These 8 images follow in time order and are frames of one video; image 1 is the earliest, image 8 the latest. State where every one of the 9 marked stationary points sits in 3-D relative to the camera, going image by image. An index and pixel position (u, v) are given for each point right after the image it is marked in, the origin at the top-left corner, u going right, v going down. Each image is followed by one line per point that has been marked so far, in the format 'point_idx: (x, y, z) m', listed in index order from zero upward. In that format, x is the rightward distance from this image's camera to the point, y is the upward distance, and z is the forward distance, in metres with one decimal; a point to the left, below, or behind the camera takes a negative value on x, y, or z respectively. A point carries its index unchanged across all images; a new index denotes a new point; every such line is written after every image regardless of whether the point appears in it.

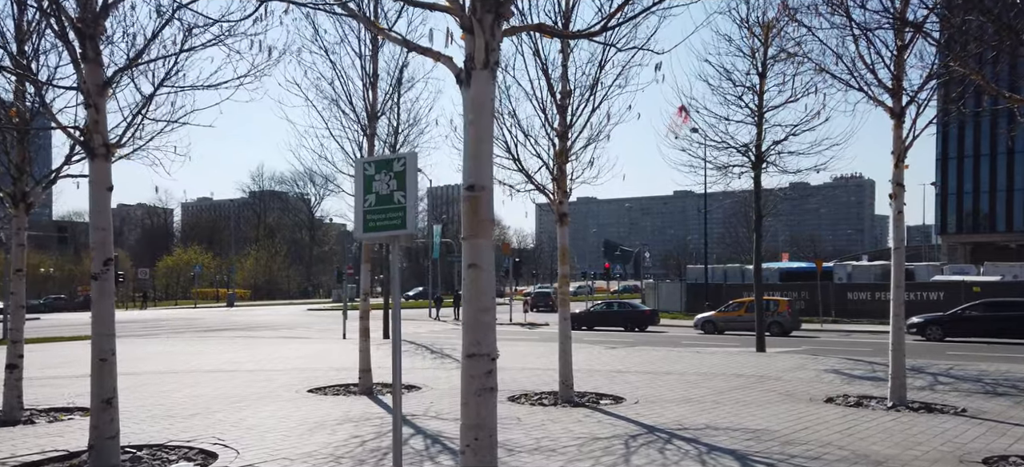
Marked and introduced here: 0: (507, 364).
0: (-0.1, -2.3, +16.0) m
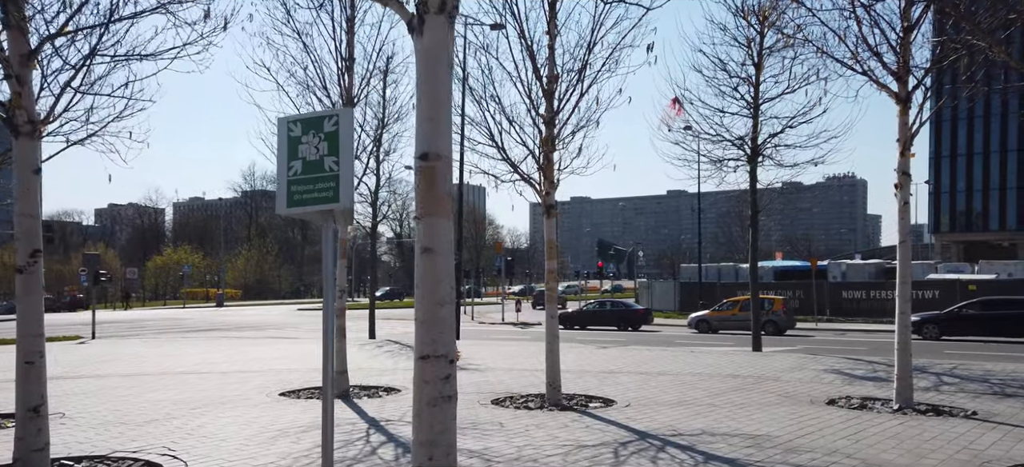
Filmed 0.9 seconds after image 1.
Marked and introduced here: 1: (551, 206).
0: (-0.3, -2.3, +15.4) m
1: (+0.5, +0.3, +10.5) m
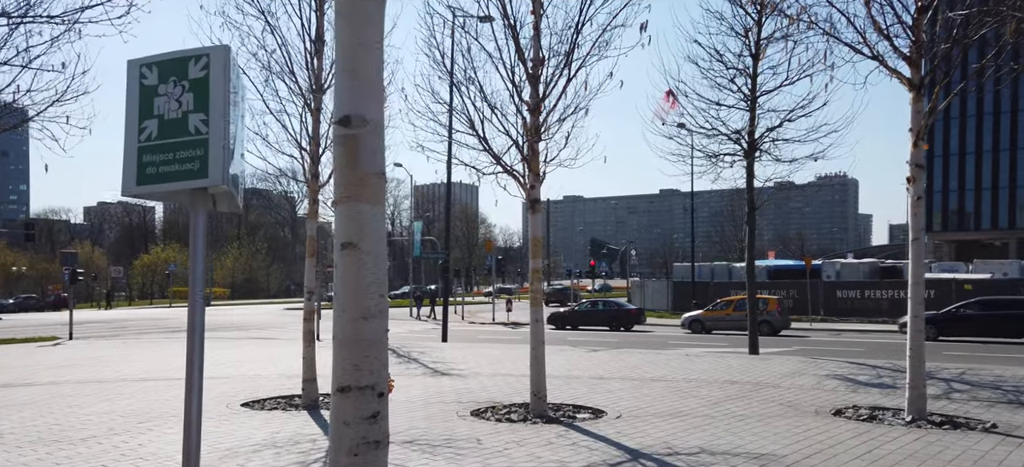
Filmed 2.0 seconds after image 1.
0: (-0.5, -2.2, +14.6) m
1: (+0.3, +0.4, +9.7) m
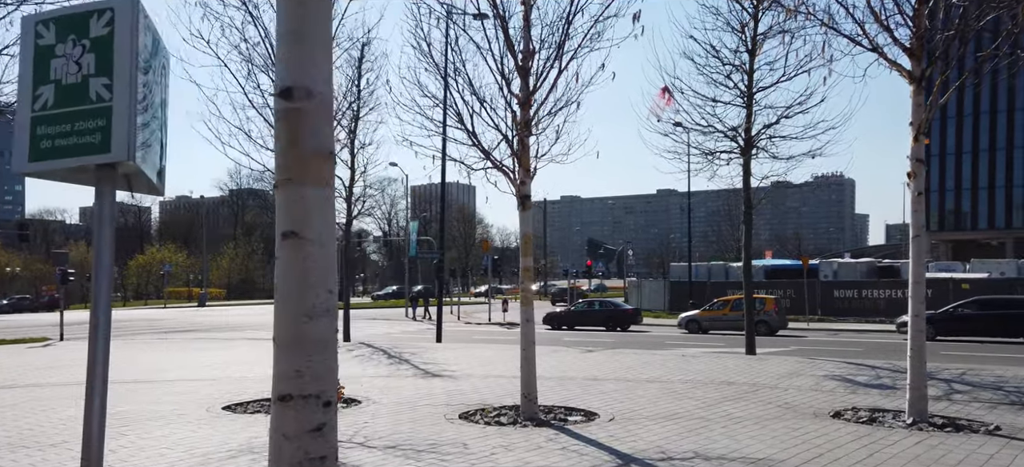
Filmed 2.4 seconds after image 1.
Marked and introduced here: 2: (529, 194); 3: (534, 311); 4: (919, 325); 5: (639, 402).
0: (-0.7, -2.2, +14.3) m
1: (+0.1, +0.4, +9.4) m
2: (+0.2, +0.4, +9.4) m
3: (+0.2, -0.8, +9.4) m
4: (+4.4, -1.0, +9.6) m
5: (+1.6, -2.1, +11.0) m
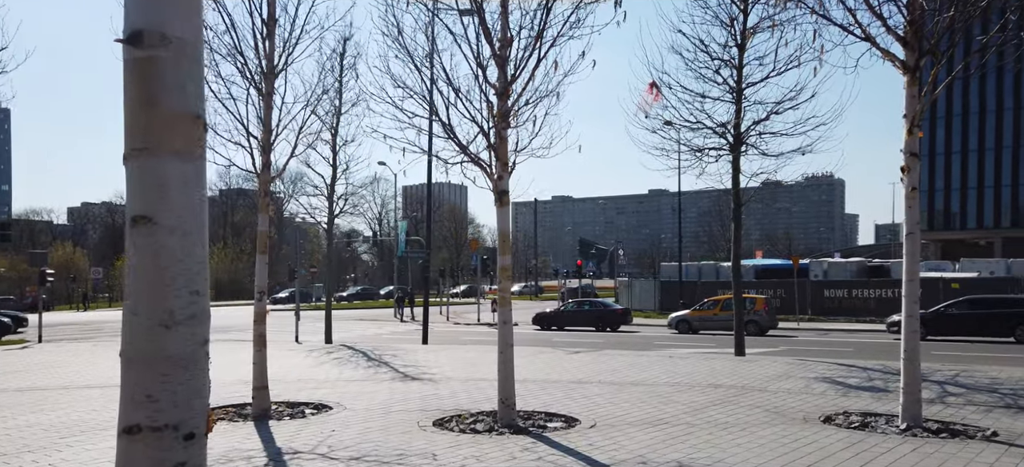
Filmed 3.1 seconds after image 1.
0: (-0.9, -2.2, +13.9) m
1: (-0.1, +0.4, +9.0) m
2: (-0.1, +0.5, +9.0) m
3: (0.0, -0.8, +9.0) m
4: (+4.1, -0.9, +9.2) m
5: (+1.3, -2.1, +10.6) m
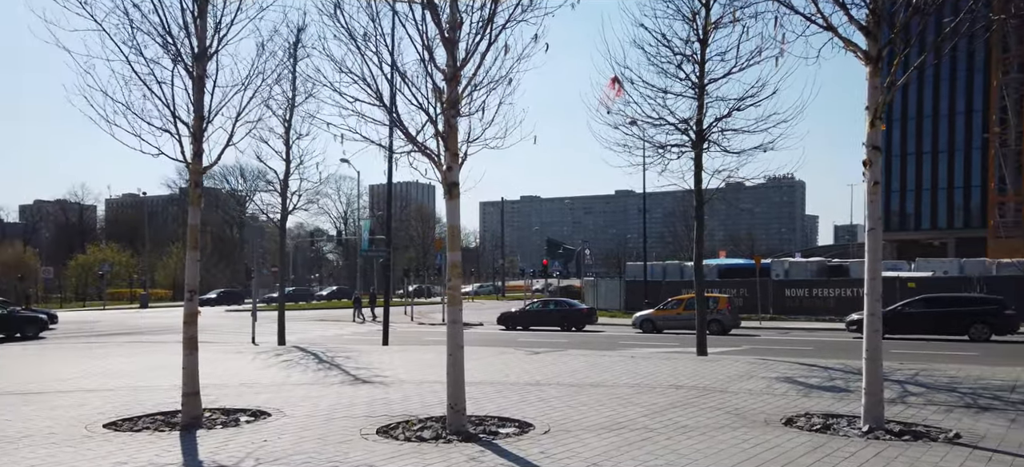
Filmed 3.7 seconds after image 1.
0: (-1.6, -2.1, +13.4) m
1: (-0.6, +0.4, +8.6) m
2: (-0.5, +0.5, +8.5) m
3: (-0.5, -0.8, +8.6) m
4: (+3.6, -0.9, +8.9) m
5: (+0.8, -2.0, +10.2) m
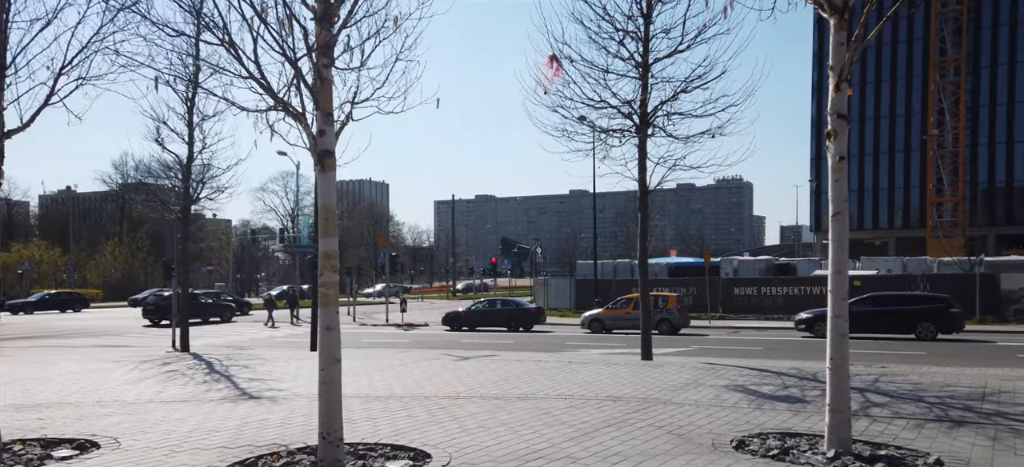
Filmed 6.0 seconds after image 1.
0: (-2.7, -2.0, +11.6) m
1: (-1.4, +0.6, +6.8) m
2: (-1.4, +0.6, +6.8) m
3: (-1.3, -0.6, +6.9) m
4: (+2.8, -0.8, +7.4) m
5: (-0.2, -1.9, +8.6) m
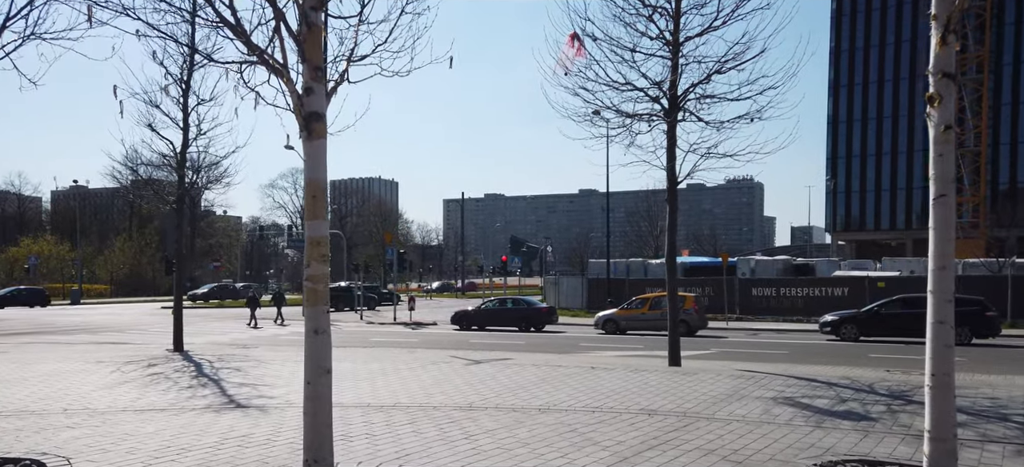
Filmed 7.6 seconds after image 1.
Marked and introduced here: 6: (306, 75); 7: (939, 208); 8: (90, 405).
0: (-2.5, -1.9, +10.3) m
1: (-1.2, +0.7, +5.5) m
2: (-1.2, +0.7, +5.5) m
3: (-1.1, -0.5, +5.5) m
4: (+3.0, -0.7, +6.1) m
5: (0.0, -1.8, +7.2) m
6: (-1.3, +0.9, +5.5) m
7: (+2.9, +0.2, +6.1) m
8: (-4.5, -1.8, +9.4) m
